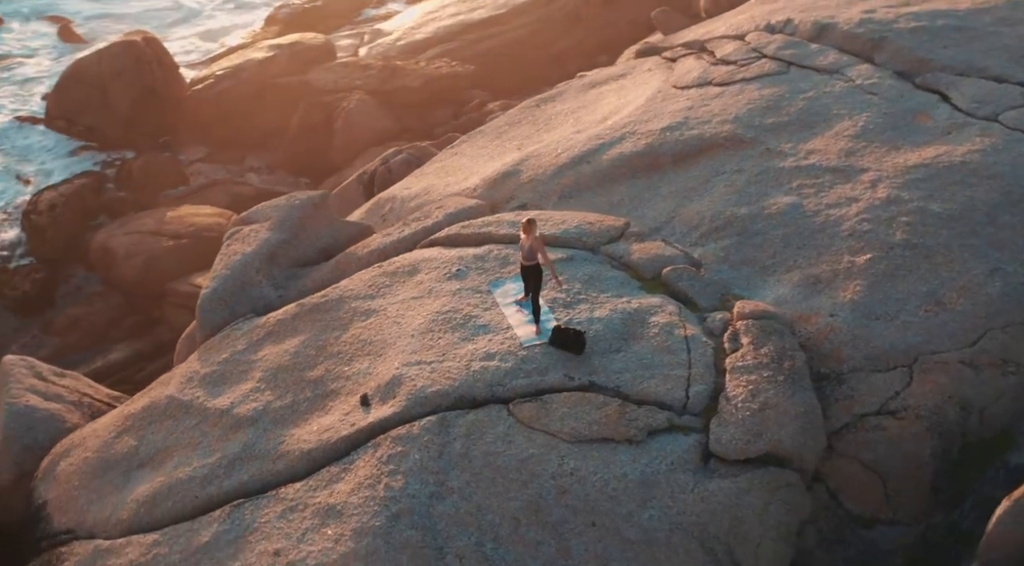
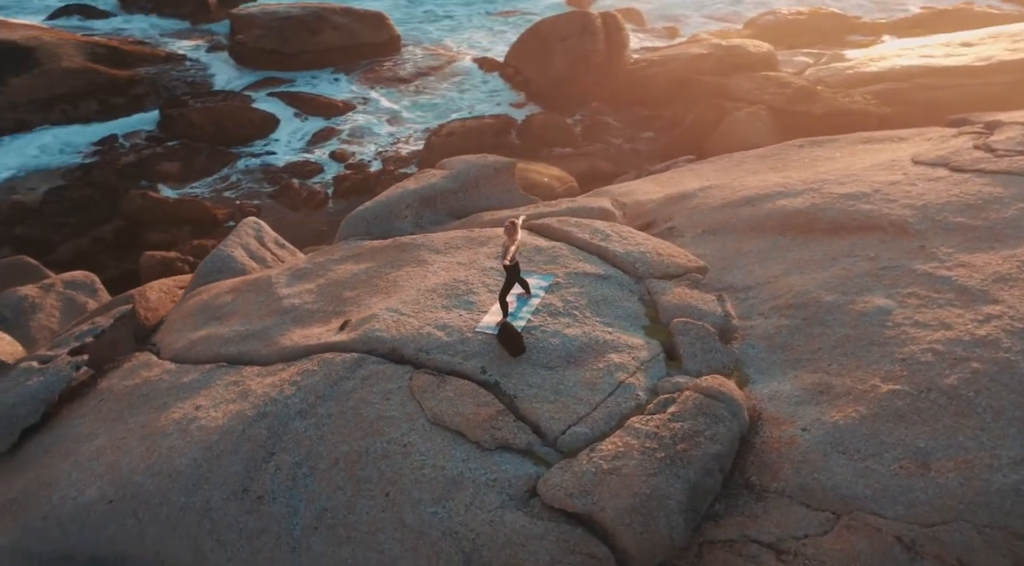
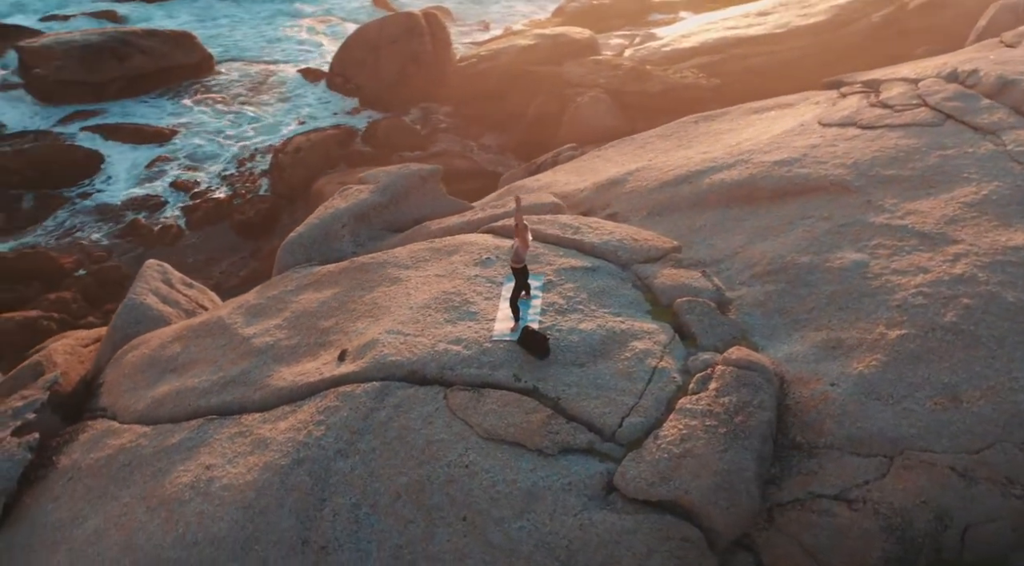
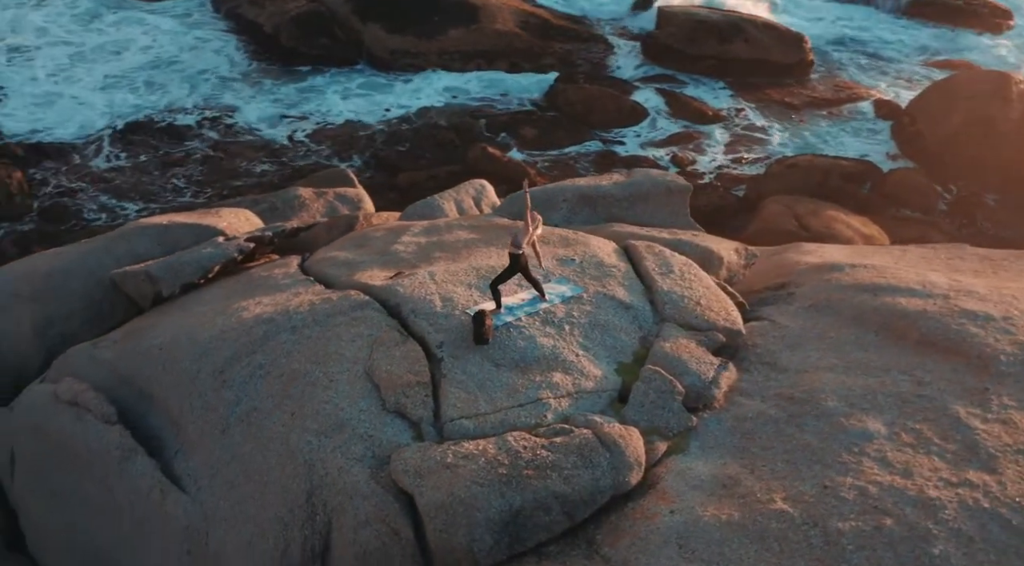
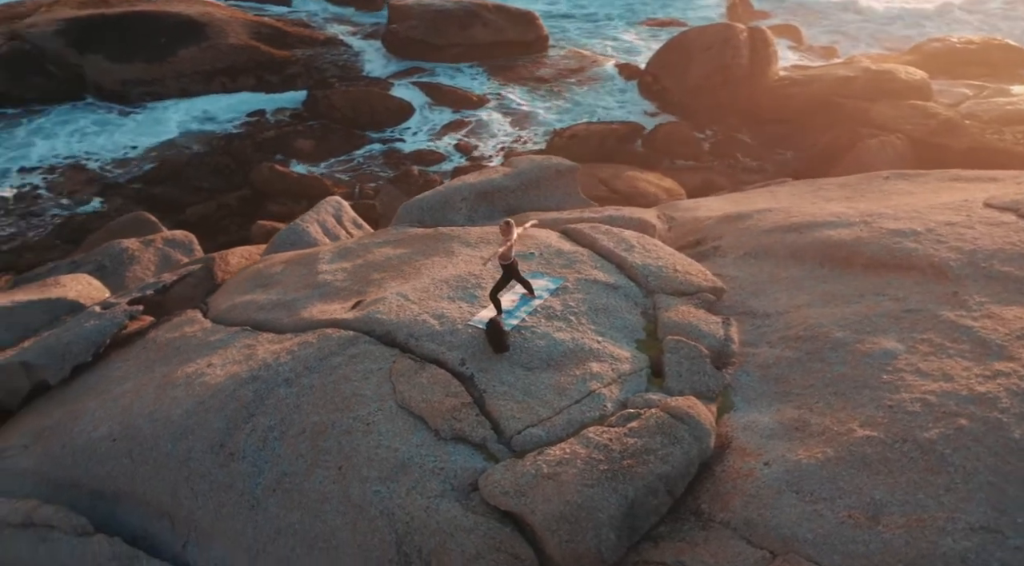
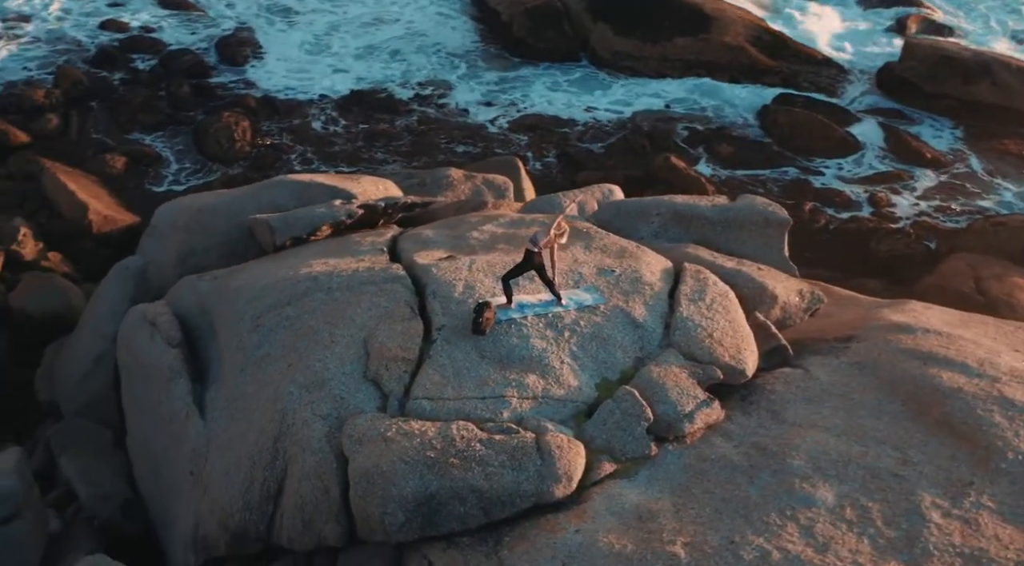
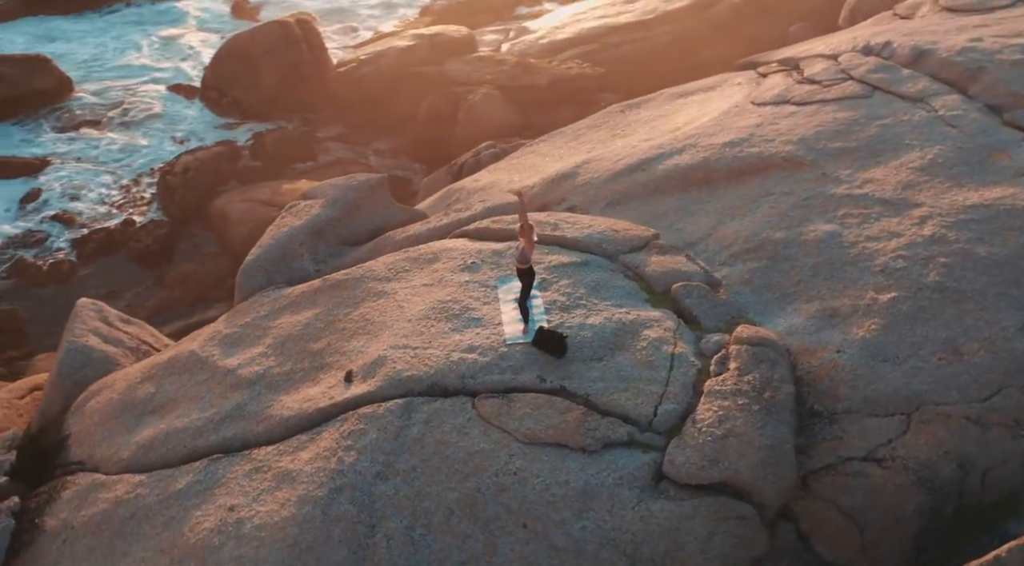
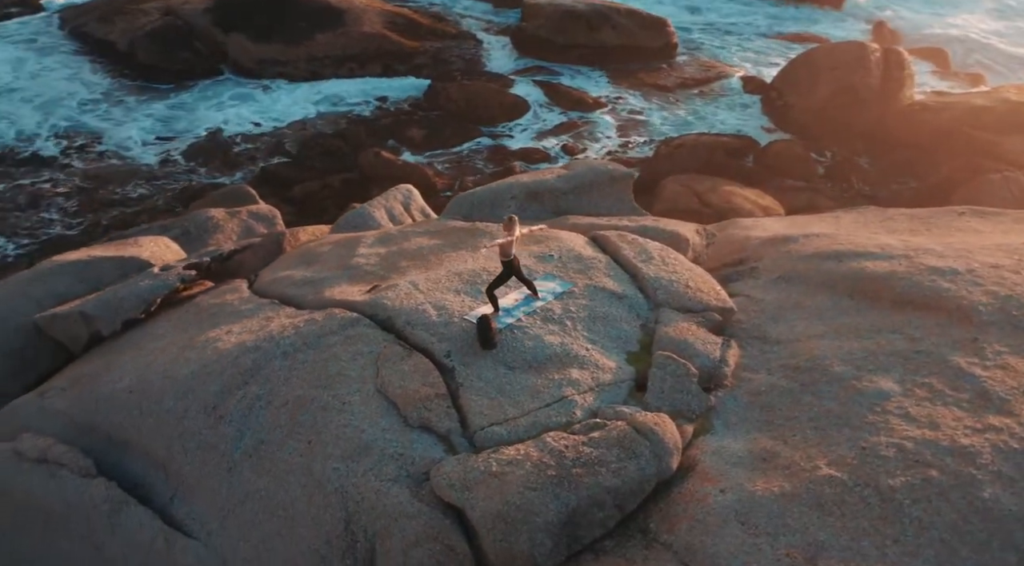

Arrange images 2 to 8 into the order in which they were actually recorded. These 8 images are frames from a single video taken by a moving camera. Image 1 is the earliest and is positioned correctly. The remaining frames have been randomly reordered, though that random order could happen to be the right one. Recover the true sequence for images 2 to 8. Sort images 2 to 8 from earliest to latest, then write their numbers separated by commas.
7, 3, 2, 5, 8, 4, 6
